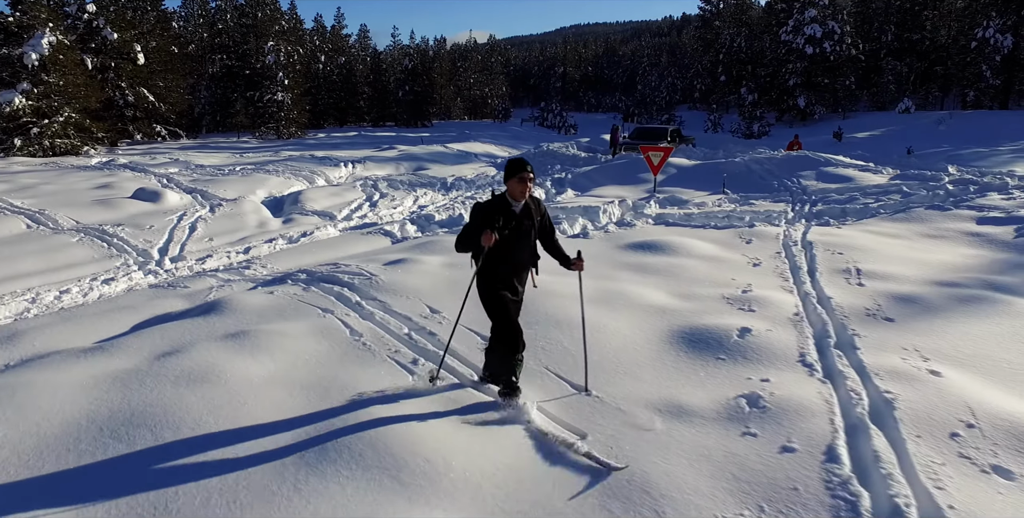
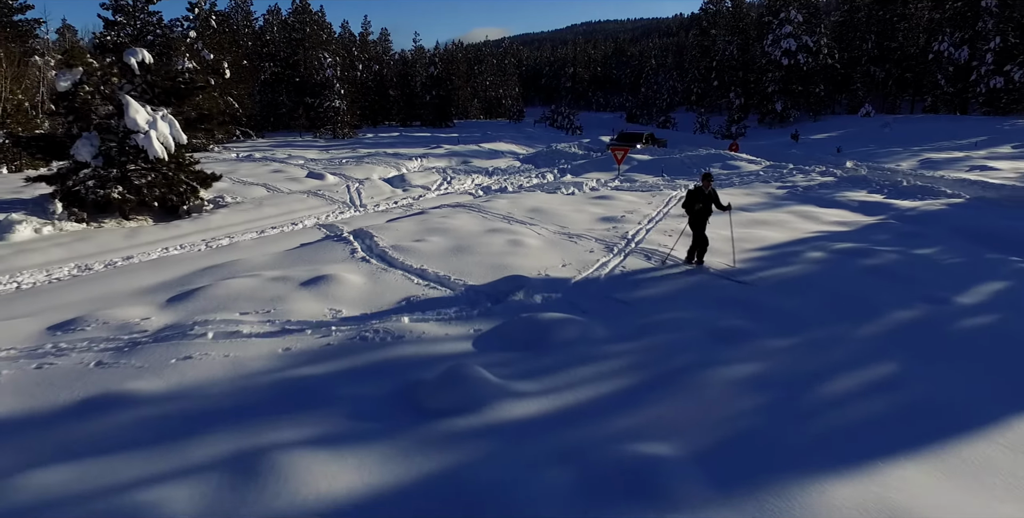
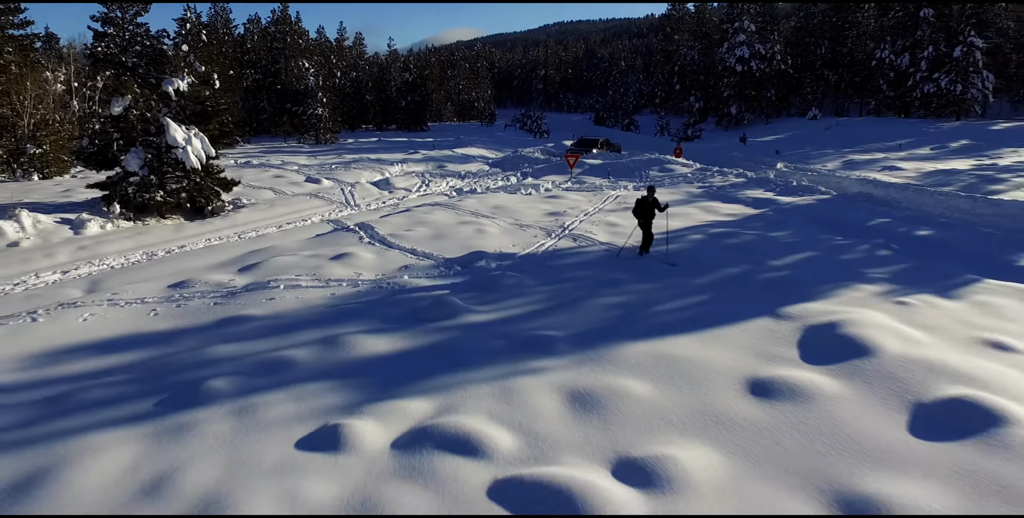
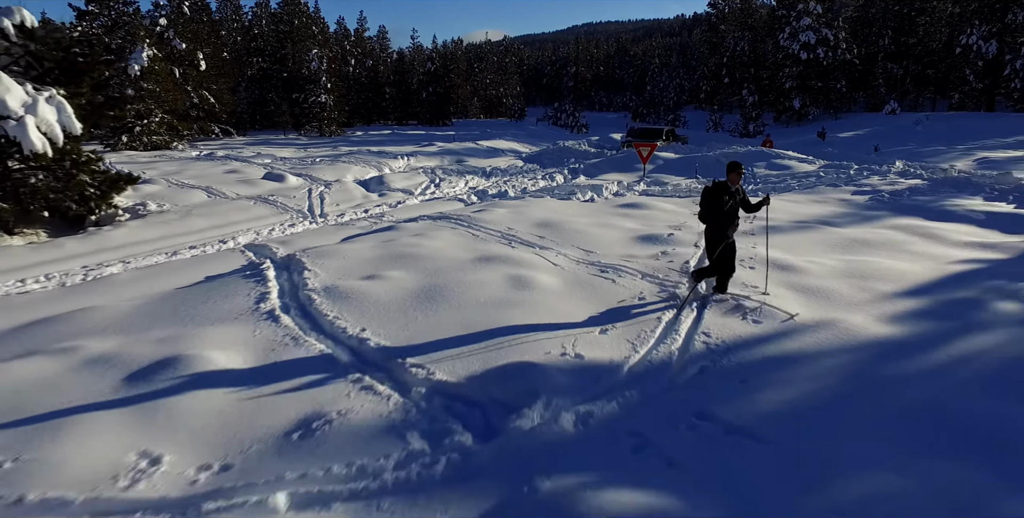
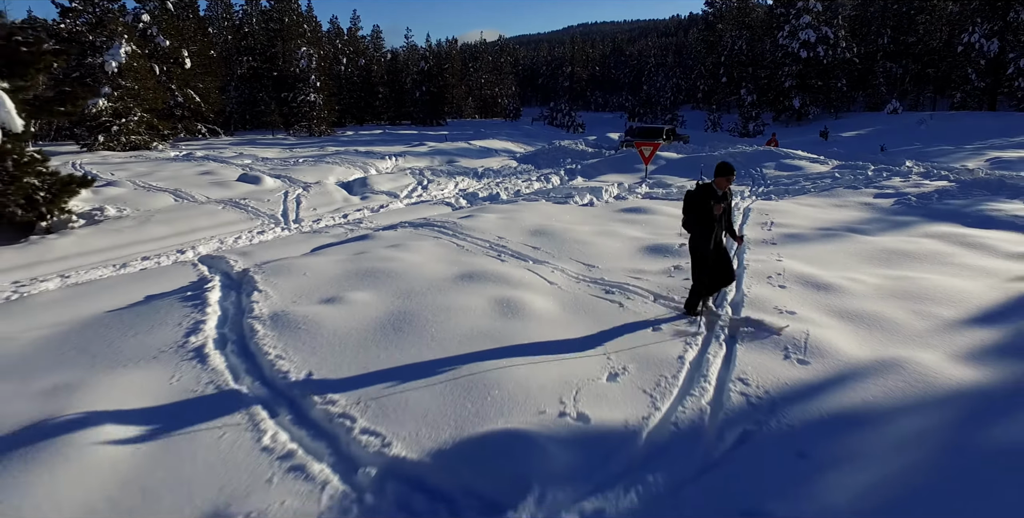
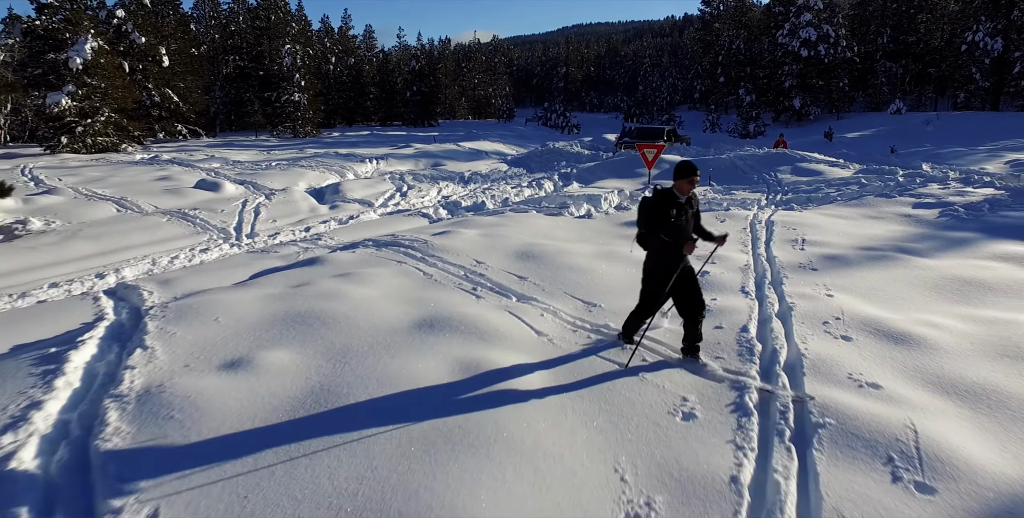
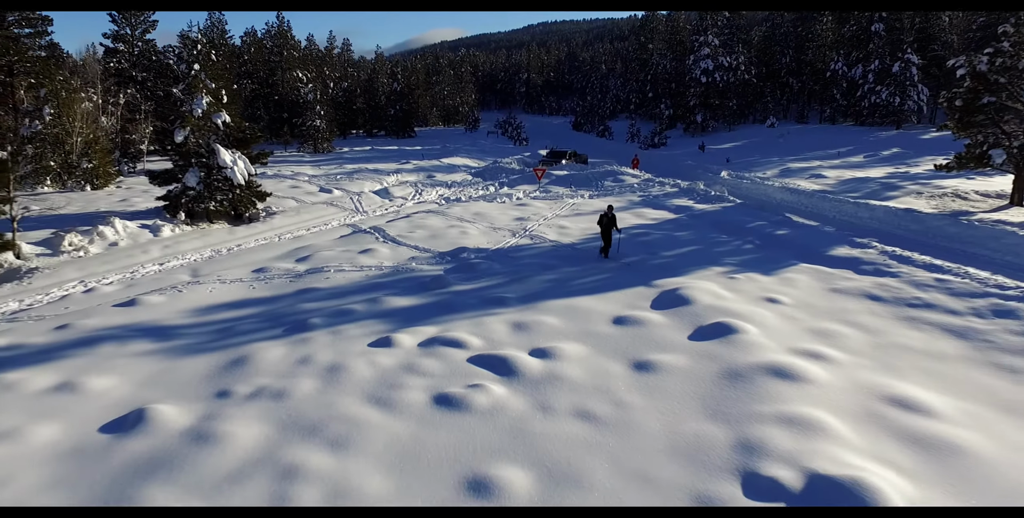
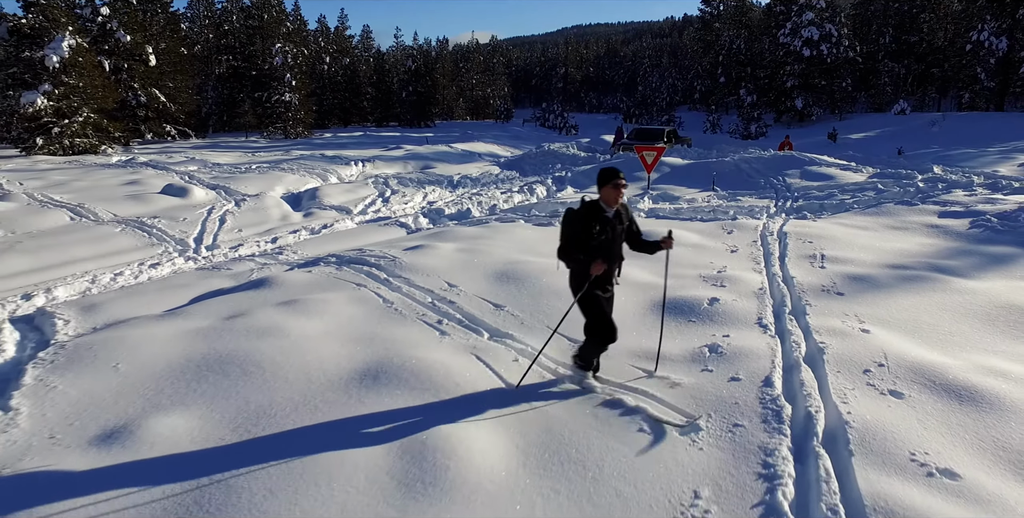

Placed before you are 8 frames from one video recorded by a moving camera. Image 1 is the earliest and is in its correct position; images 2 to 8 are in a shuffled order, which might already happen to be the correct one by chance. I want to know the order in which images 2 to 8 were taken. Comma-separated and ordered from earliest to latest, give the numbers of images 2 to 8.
8, 6, 5, 4, 2, 3, 7
